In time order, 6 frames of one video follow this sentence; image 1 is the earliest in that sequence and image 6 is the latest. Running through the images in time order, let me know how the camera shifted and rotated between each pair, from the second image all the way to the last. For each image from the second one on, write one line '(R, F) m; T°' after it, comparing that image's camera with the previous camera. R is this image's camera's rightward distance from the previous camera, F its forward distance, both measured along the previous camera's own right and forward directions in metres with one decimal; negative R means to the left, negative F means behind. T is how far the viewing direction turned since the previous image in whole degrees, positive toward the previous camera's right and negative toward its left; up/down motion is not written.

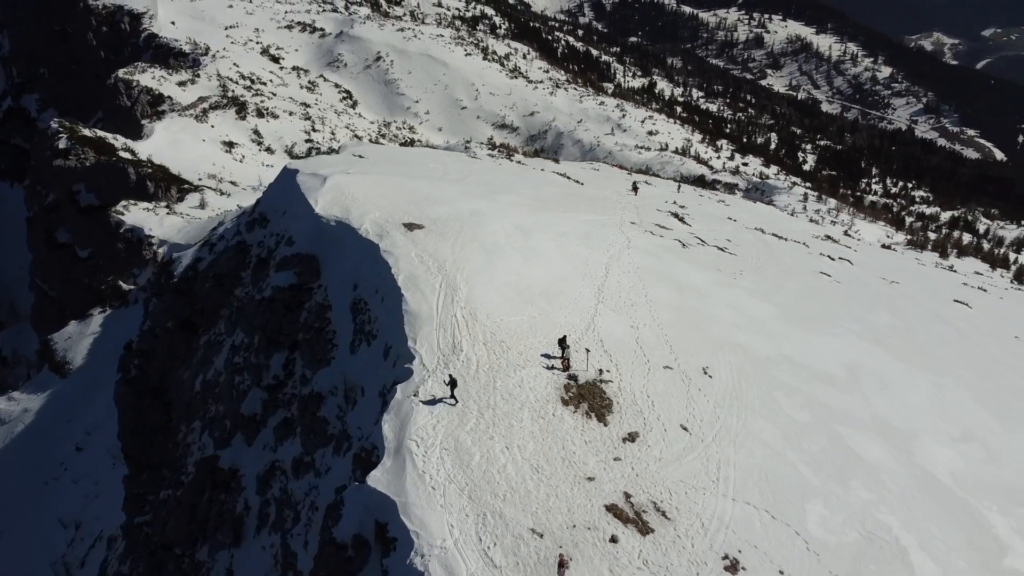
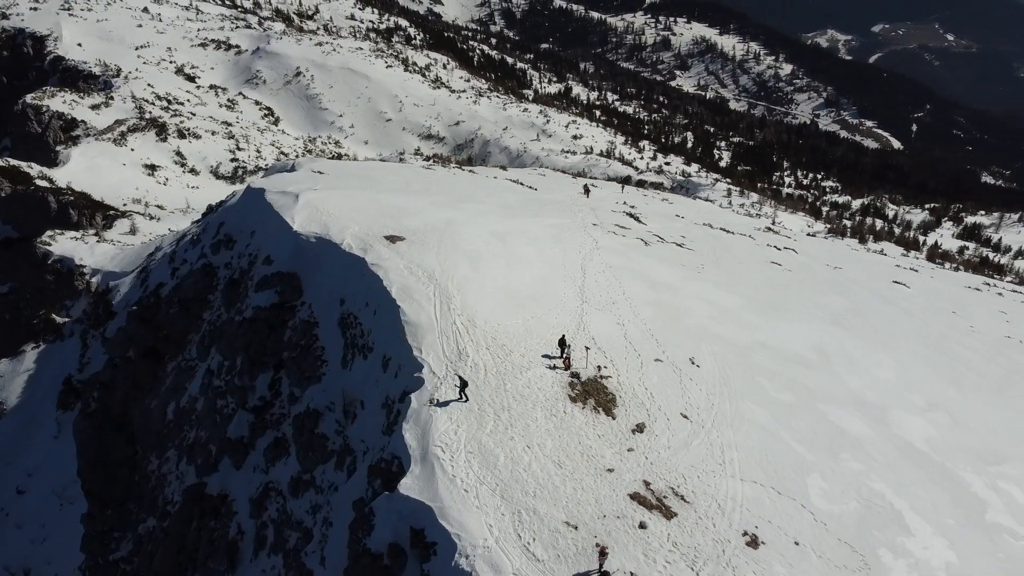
(-1.5, -0.3) m; +5°
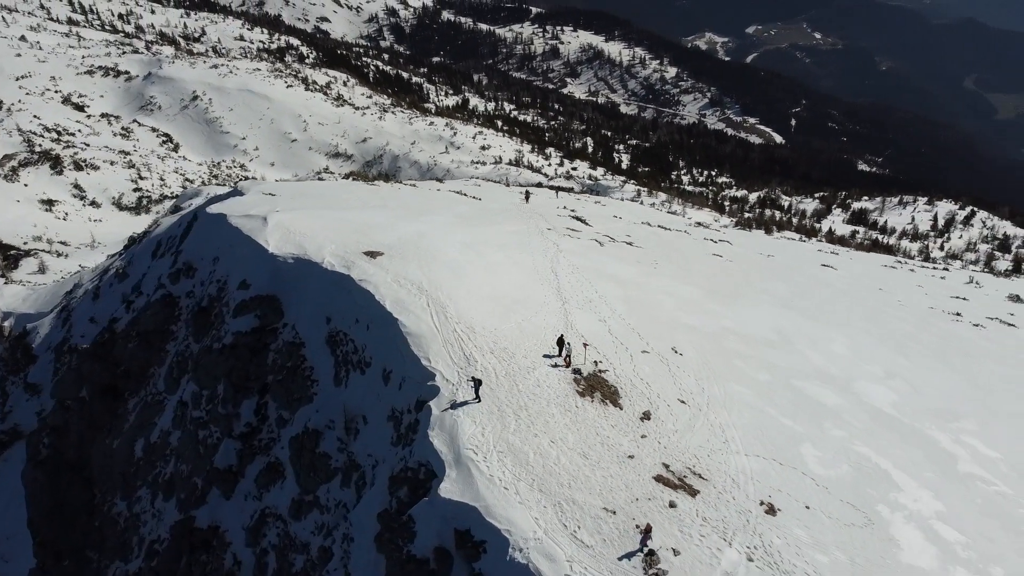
(-2.0, -0.4) m; +7°
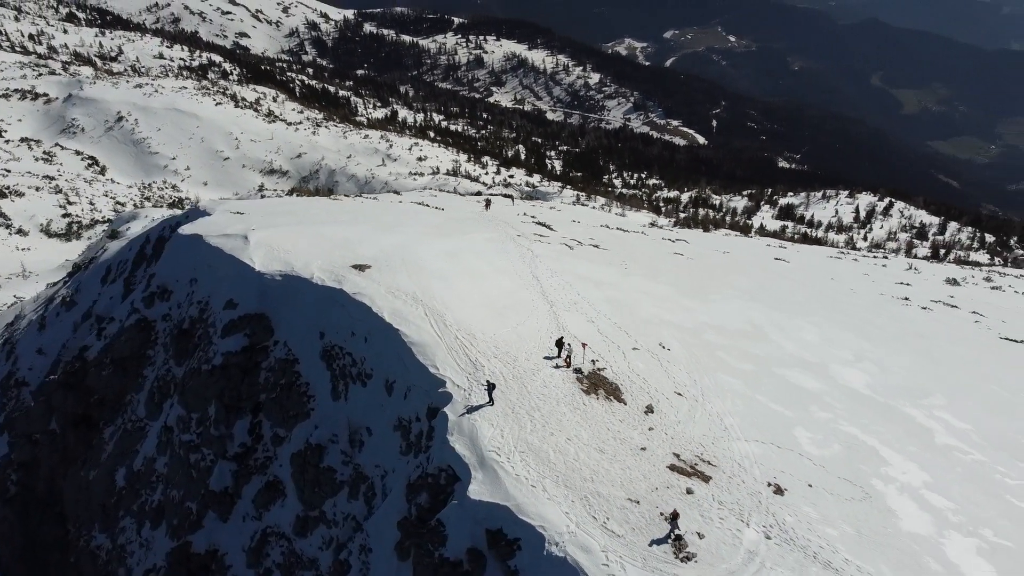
(-1.5, -0.4) m; +5°
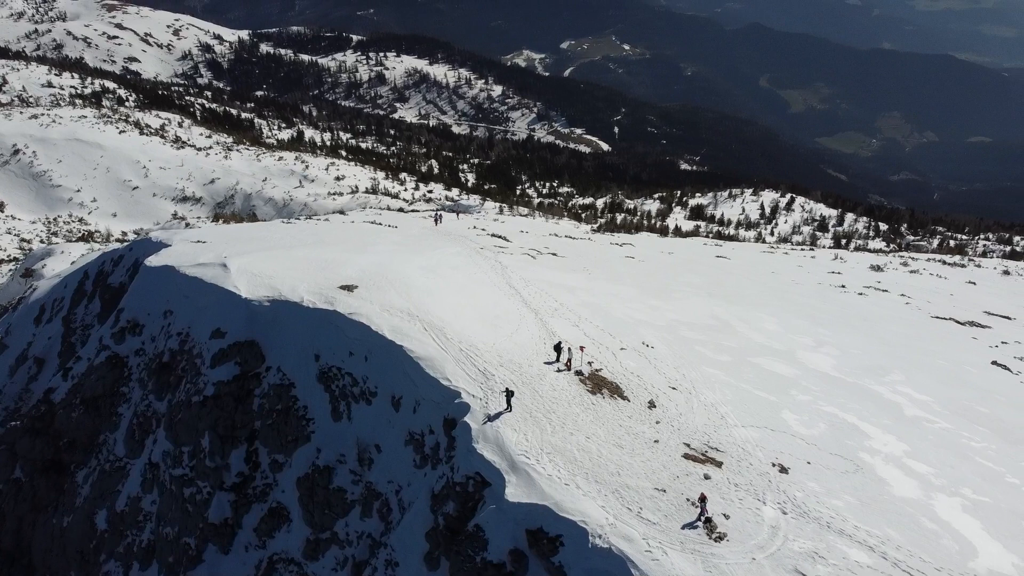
(-2.0, -0.5) m; +6°
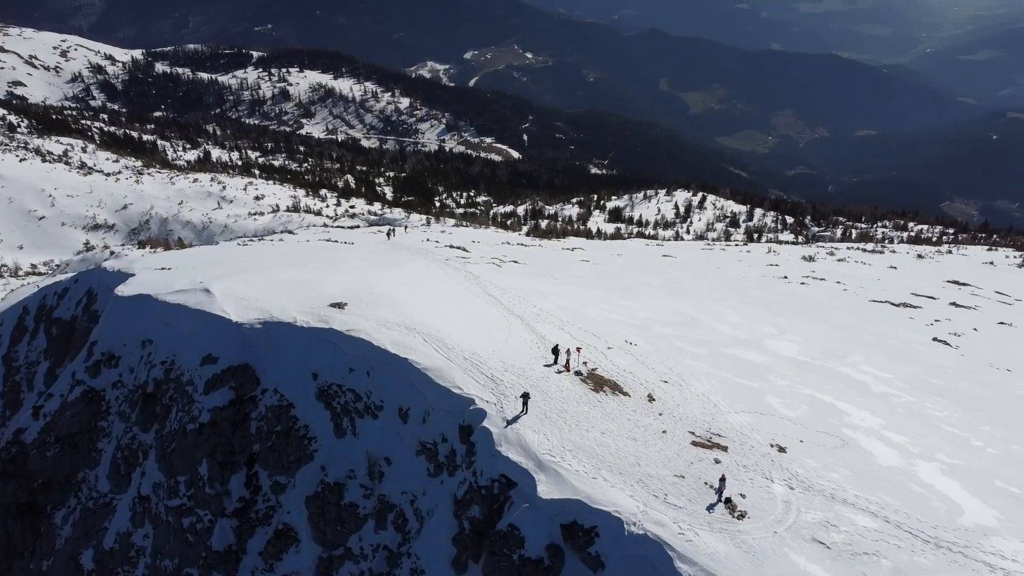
(-2.0, -0.5) m; +6°
